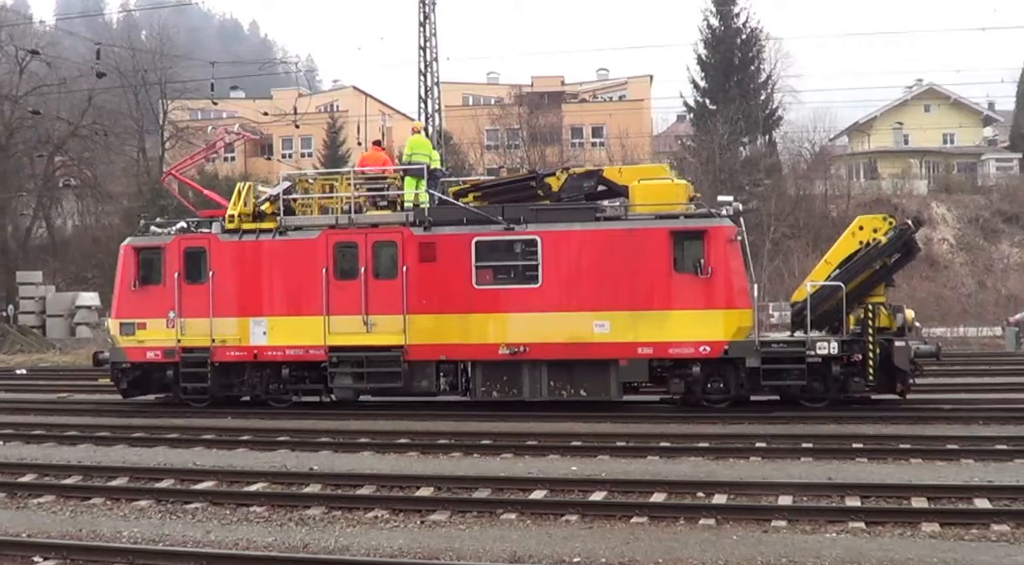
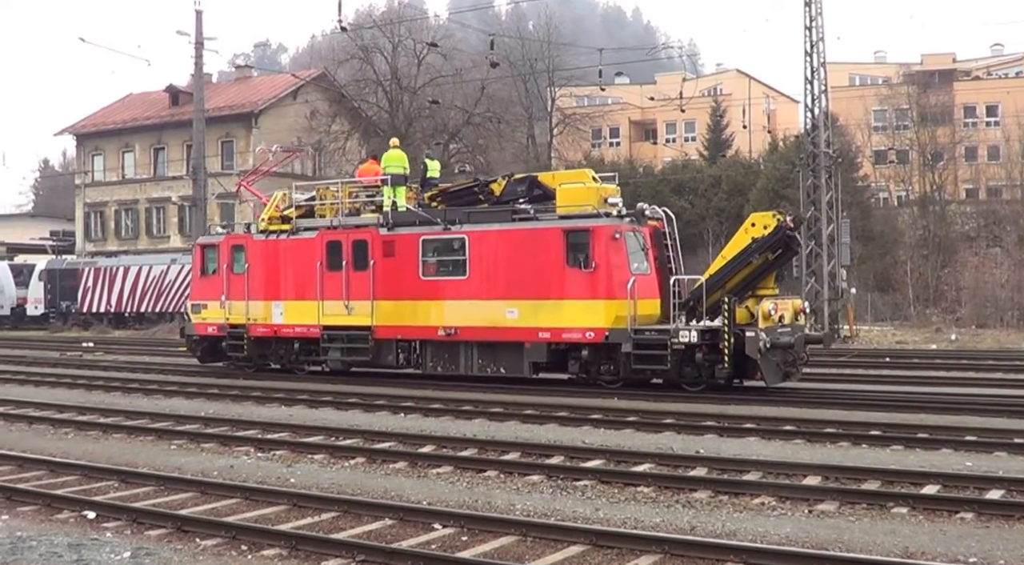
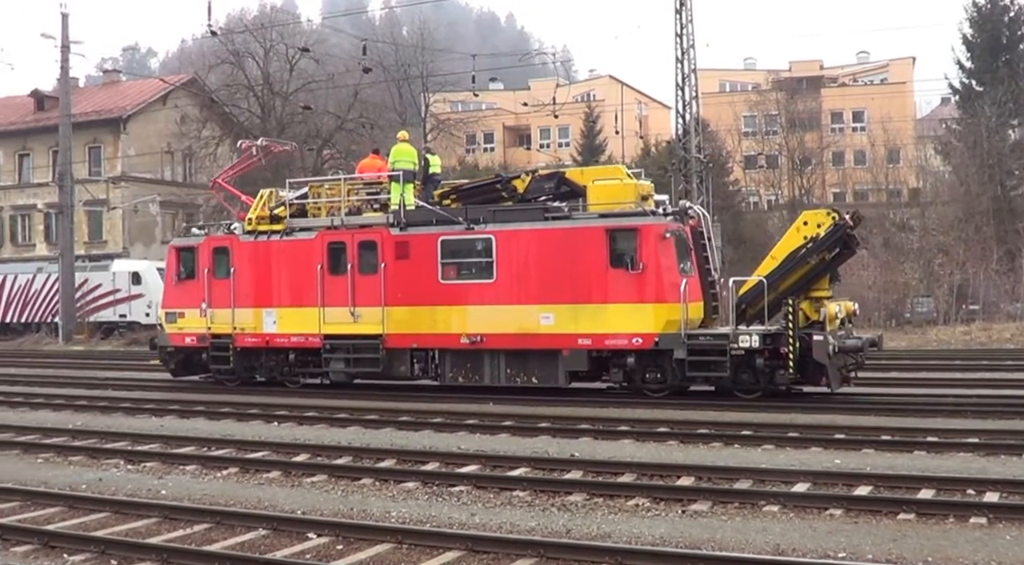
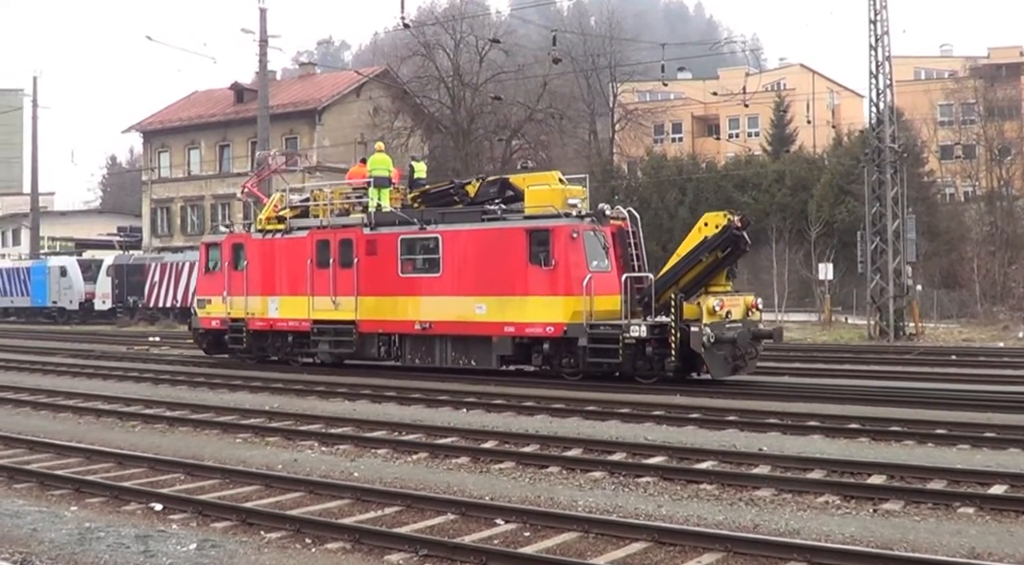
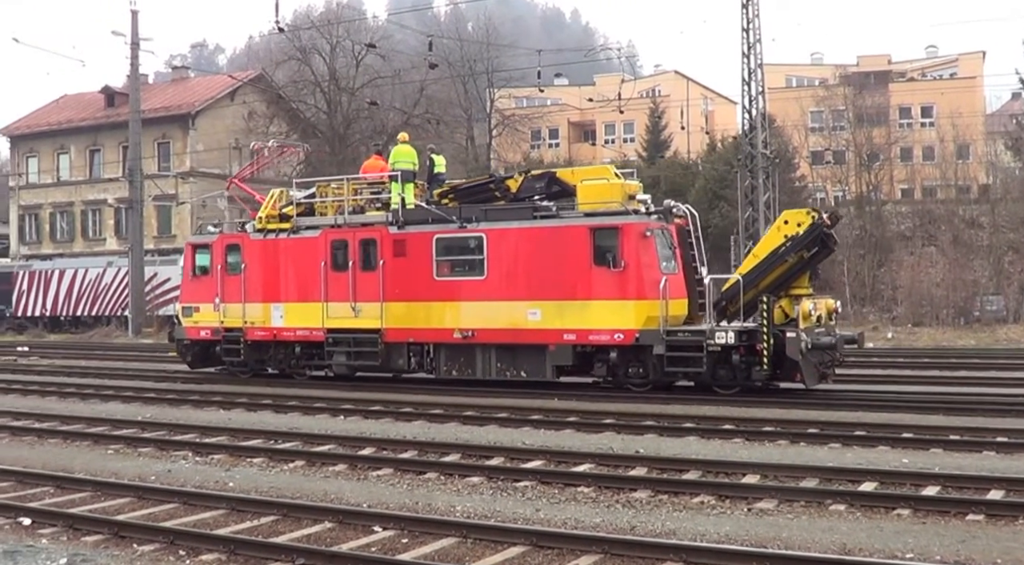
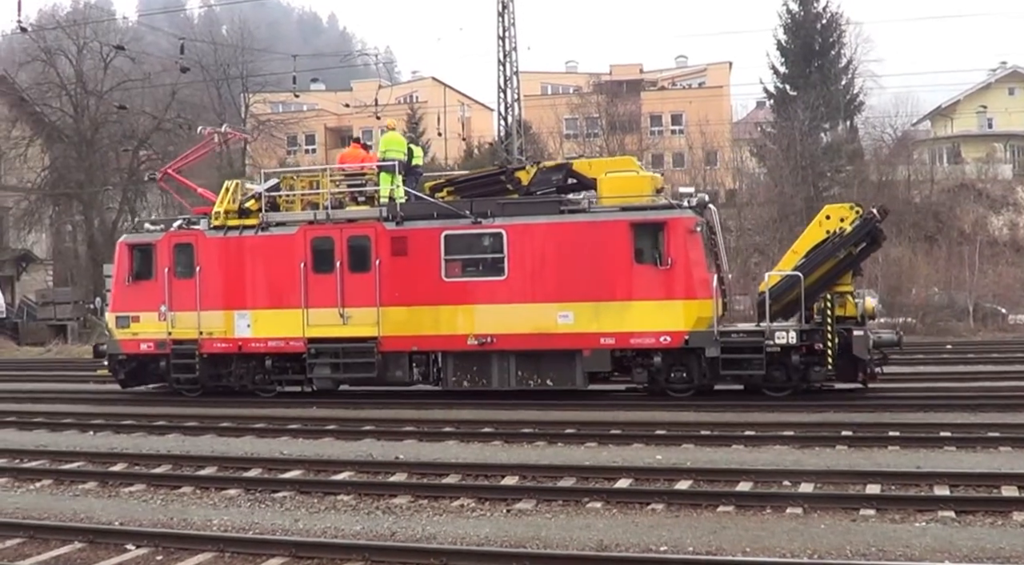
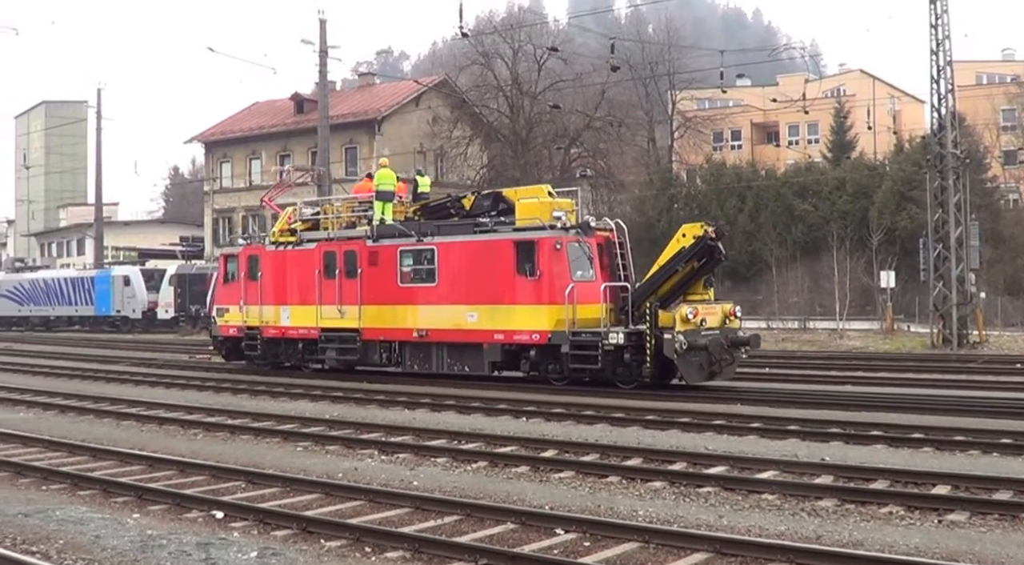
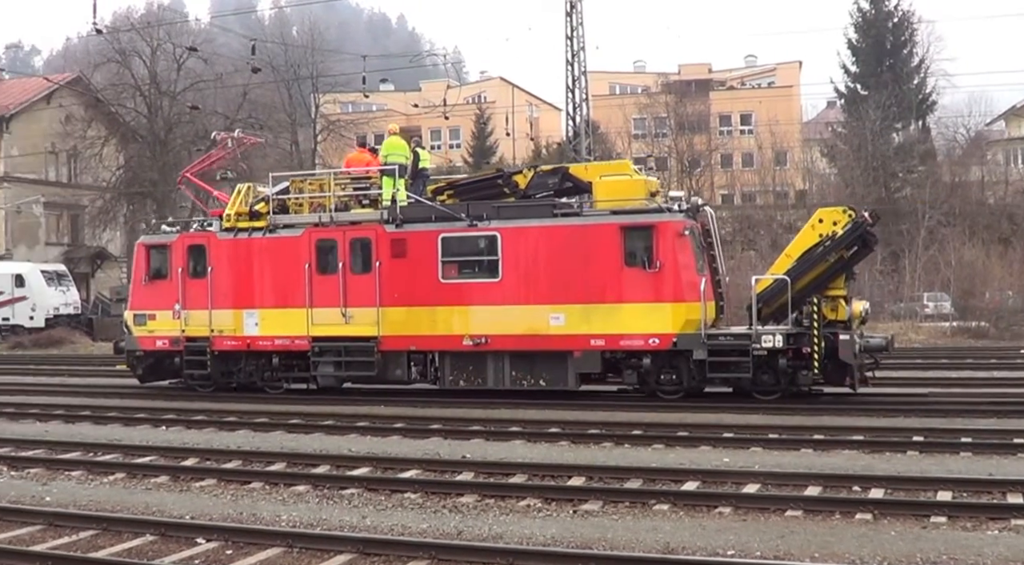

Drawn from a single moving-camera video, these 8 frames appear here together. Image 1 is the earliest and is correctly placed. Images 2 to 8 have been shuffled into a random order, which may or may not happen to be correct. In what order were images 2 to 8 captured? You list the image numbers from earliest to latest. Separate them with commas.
6, 8, 3, 5, 2, 4, 7
